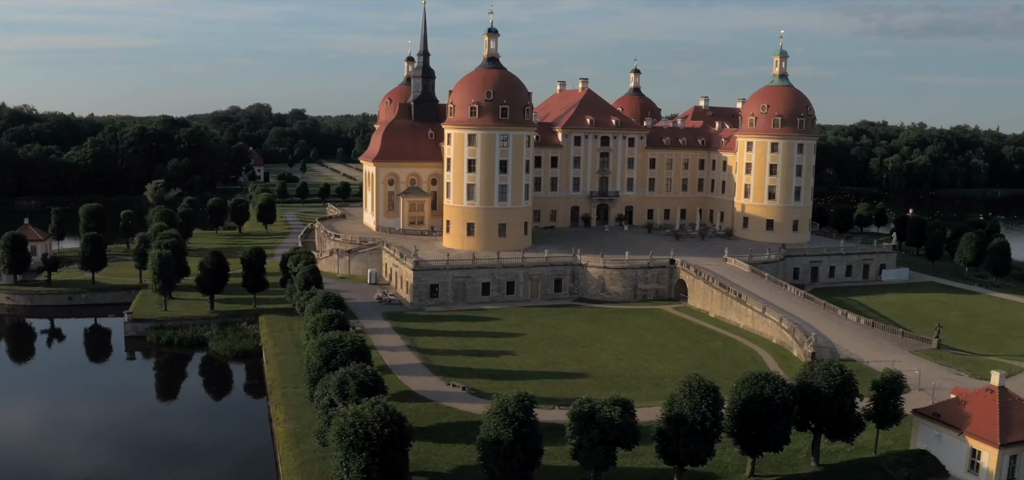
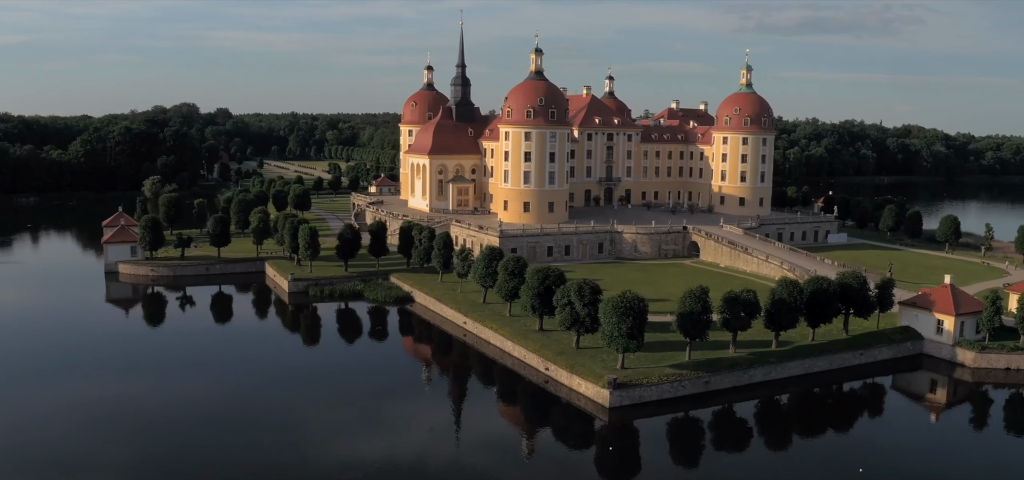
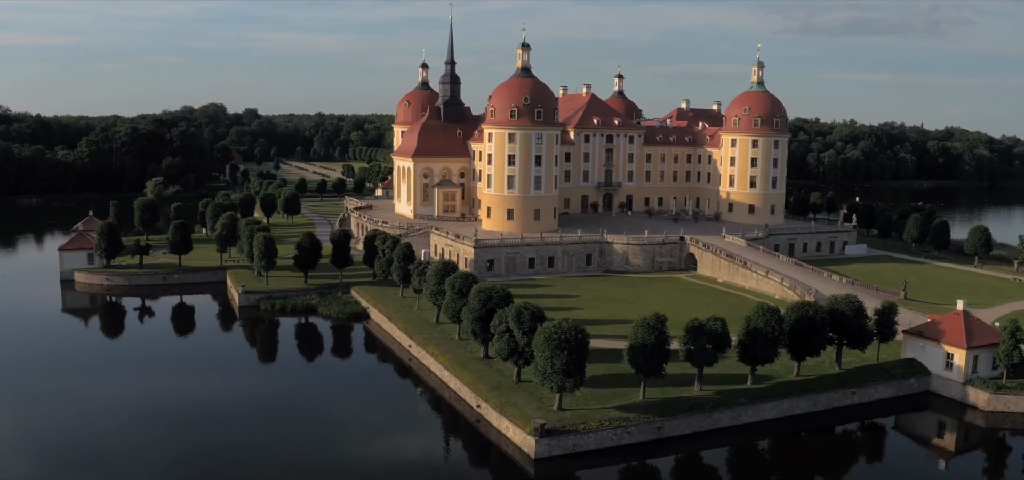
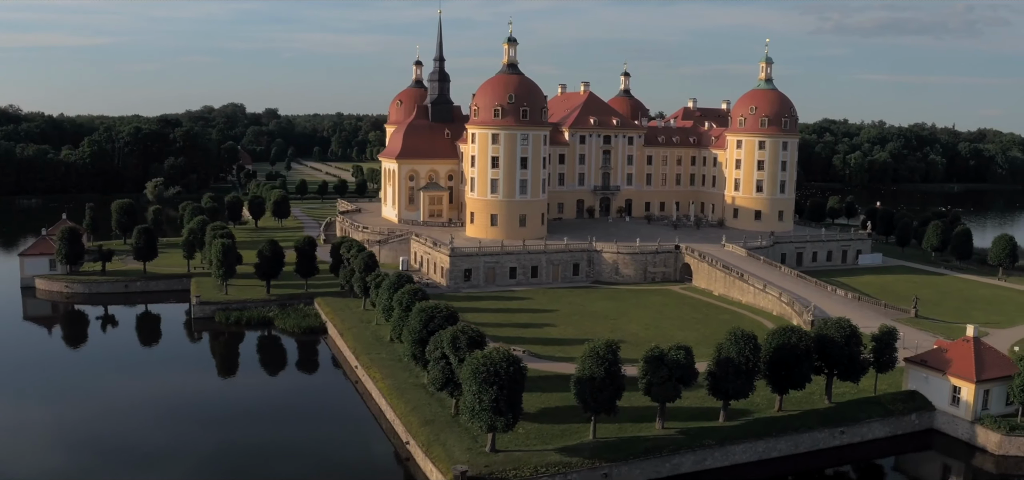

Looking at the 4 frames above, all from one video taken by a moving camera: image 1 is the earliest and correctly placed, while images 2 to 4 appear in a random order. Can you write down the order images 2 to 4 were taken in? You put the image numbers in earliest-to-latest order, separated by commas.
4, 3, 2
